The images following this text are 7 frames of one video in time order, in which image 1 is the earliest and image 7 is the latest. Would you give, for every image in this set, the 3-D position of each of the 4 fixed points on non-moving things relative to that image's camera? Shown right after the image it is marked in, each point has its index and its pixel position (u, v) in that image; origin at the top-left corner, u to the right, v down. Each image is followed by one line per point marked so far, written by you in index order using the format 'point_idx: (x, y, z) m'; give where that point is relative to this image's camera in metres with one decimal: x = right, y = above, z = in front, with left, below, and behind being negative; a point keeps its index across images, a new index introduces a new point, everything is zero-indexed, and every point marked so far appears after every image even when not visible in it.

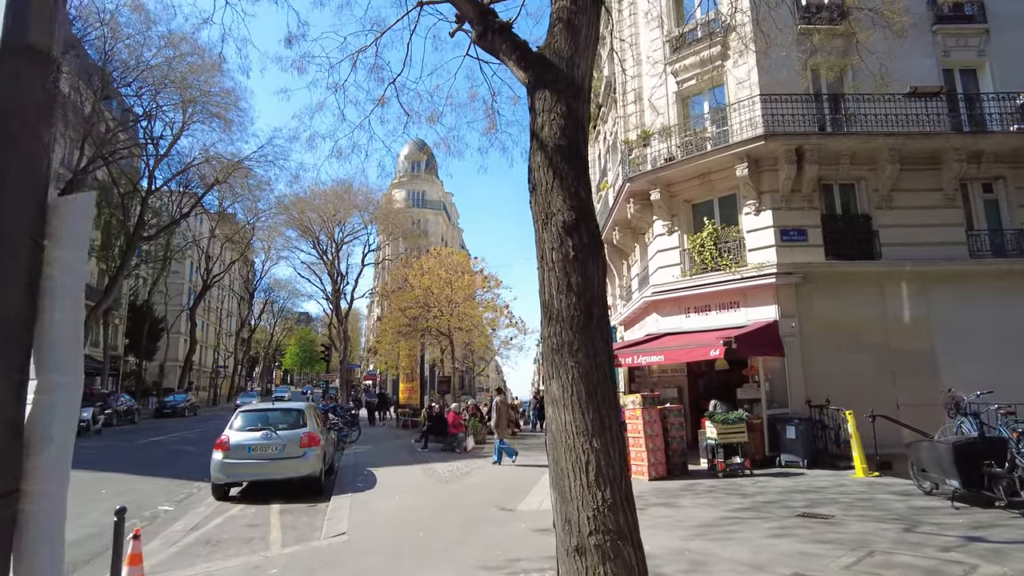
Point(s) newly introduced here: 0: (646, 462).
0: (+2.2, -2.8, +10.6) m
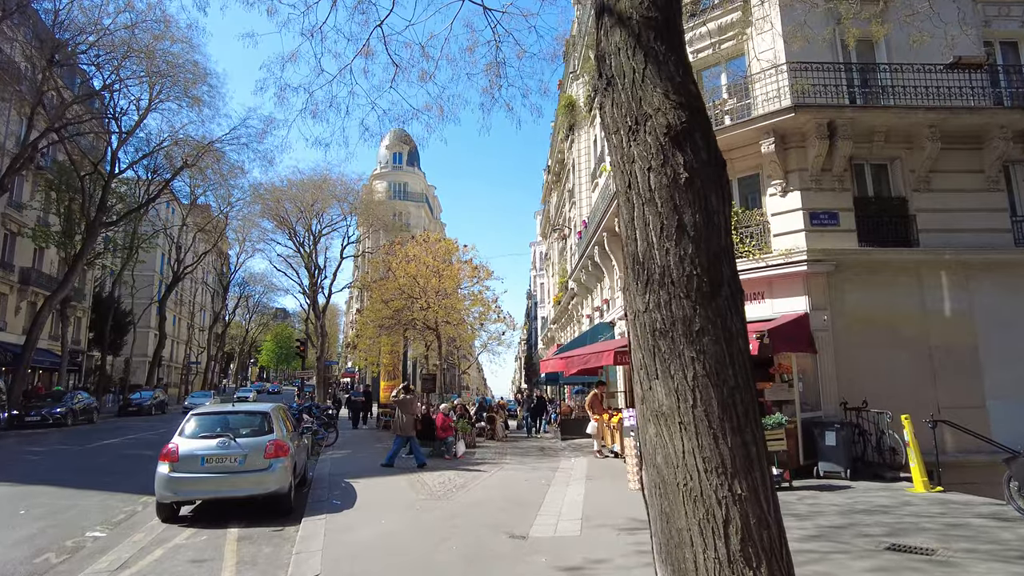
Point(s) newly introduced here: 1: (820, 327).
0: (+2.3, -2.6, +9.2) m
1: (+5.5, -0.7, +11.7) m
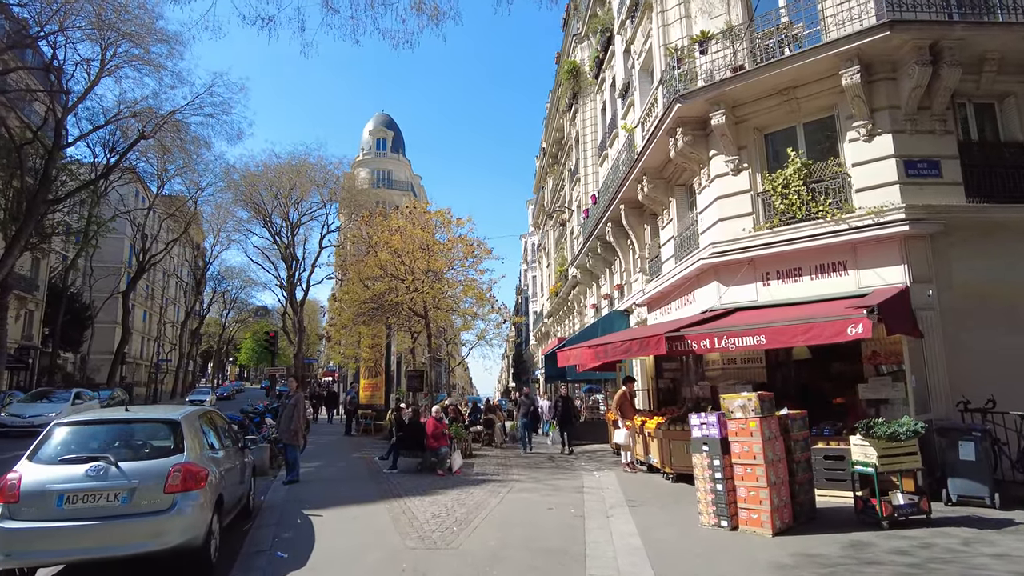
0: (+2.5, -2.1, +6.5) m
1: (+5.7, -0.2, +9.1) m
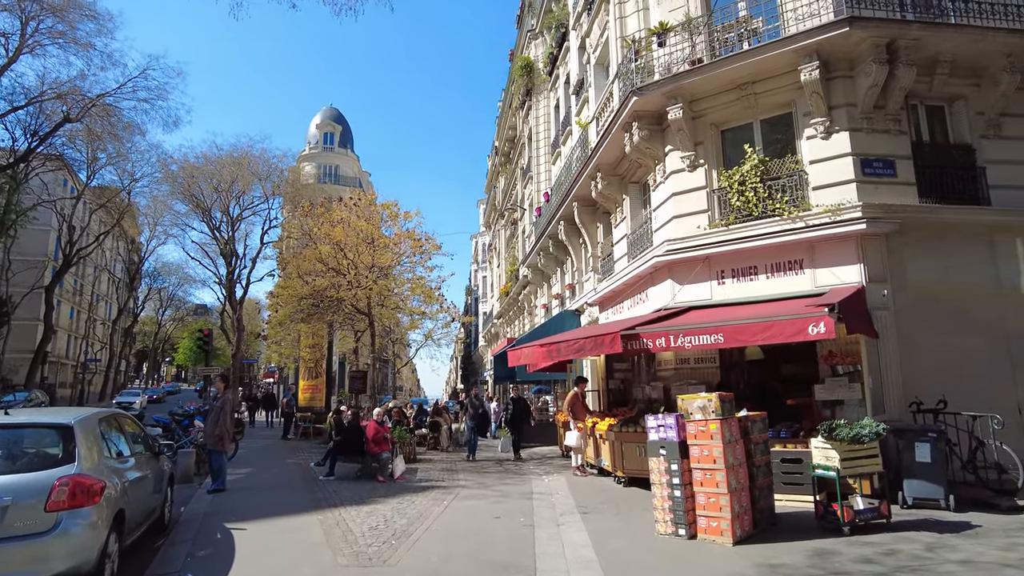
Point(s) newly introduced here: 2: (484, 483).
0: (+2.0, -2.1, +6.1) m
1: (+5.1, -0.2, +9.0) m
2: (-0.4, -3.0, +10.2) m
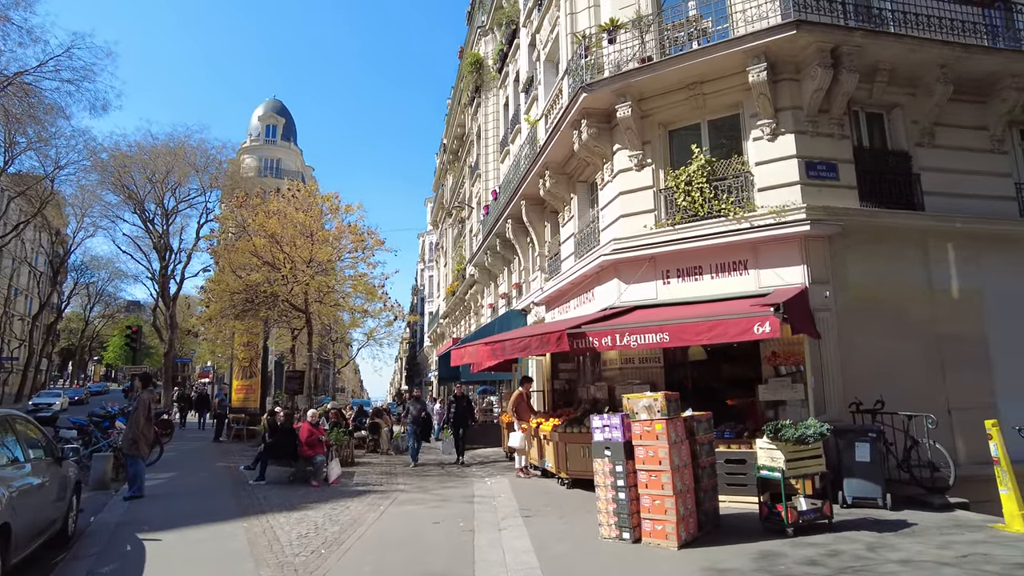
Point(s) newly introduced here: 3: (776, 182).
0: (+1.5, -2.1, +6.0) m
1: (+4.3, -0.3, +9.1) m
2: (-1.3, -3.0, +9.9) m
3: (+3.9, +1.6, +9.7) m
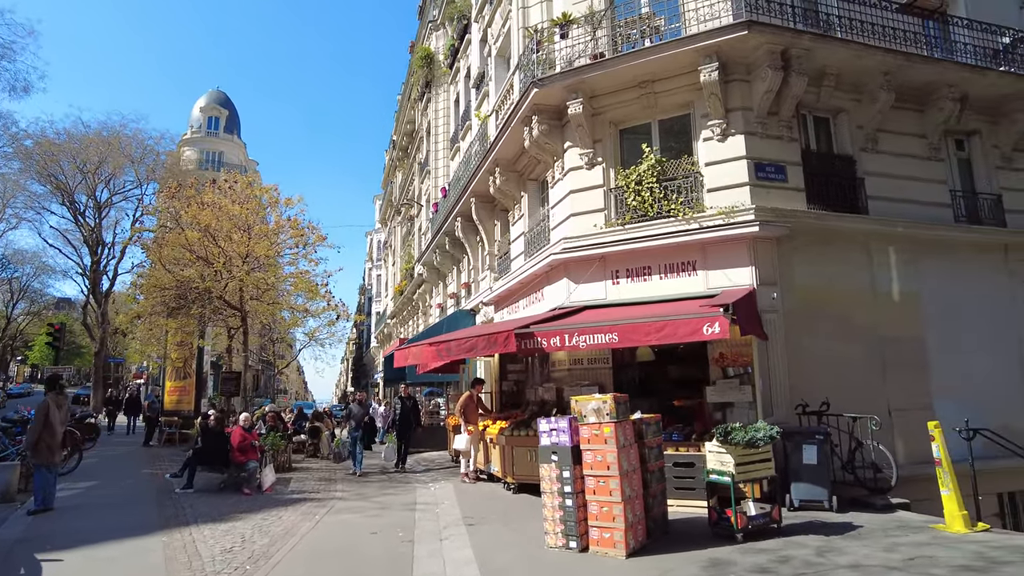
0: (+1.0, -2.1, +5.7) m
1: (+3.6, -0.3, +9.0) m
2: (-2.1, -2.9, +9.4) m
3: (+3.1, +1.6, +9.6) m
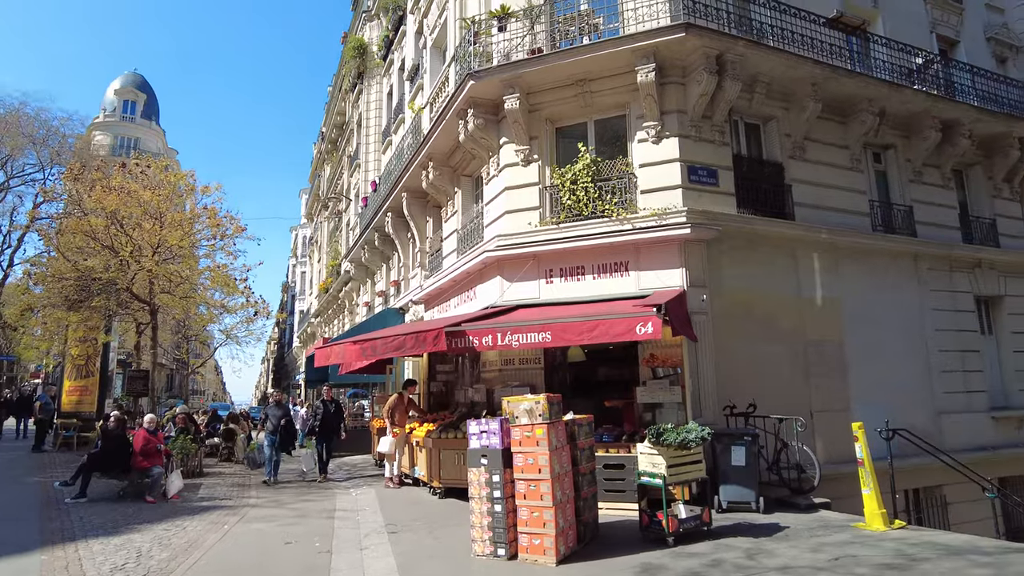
0: (+0.3, -2.0, +5.5) m
1: (+2.6, -0.3, +9.1) m
2: (-3.1, -2.9, +8.8) m
3: (+2.2, +1.5, +9.6) m
